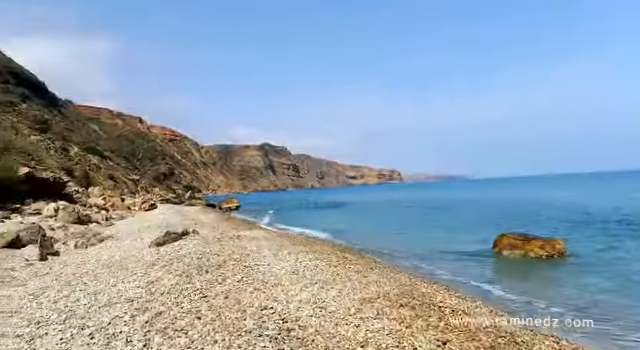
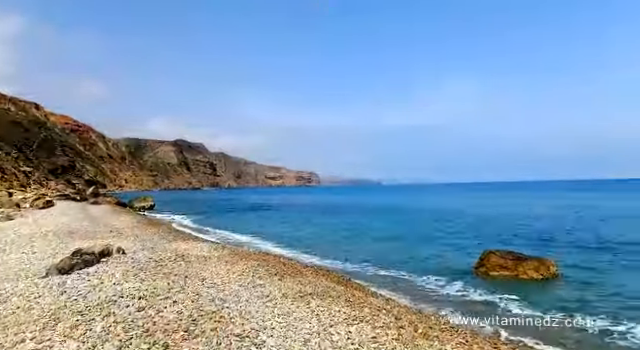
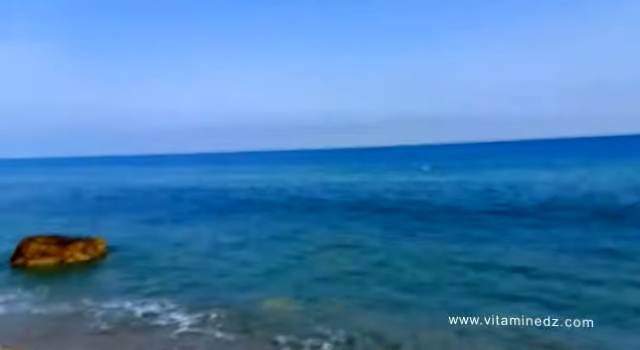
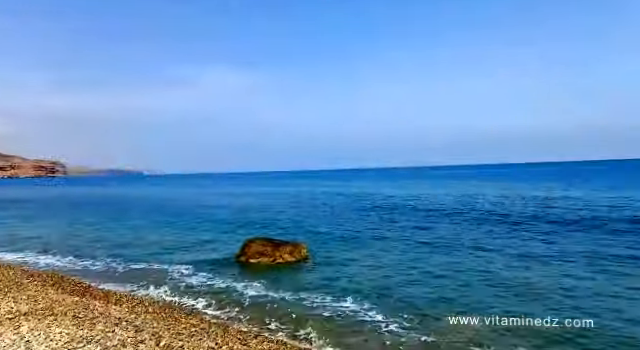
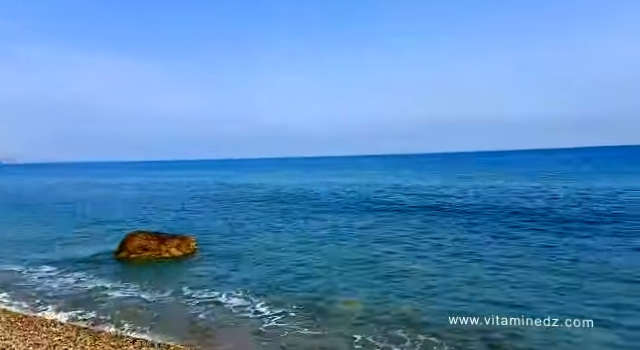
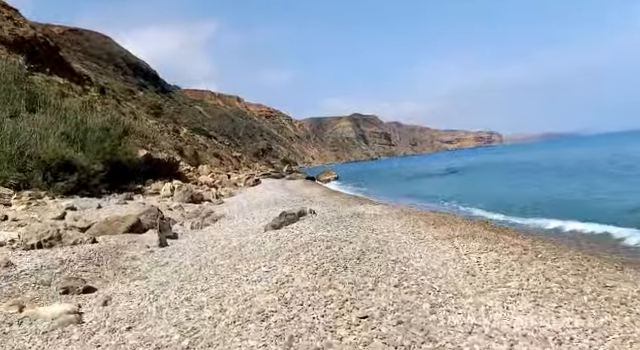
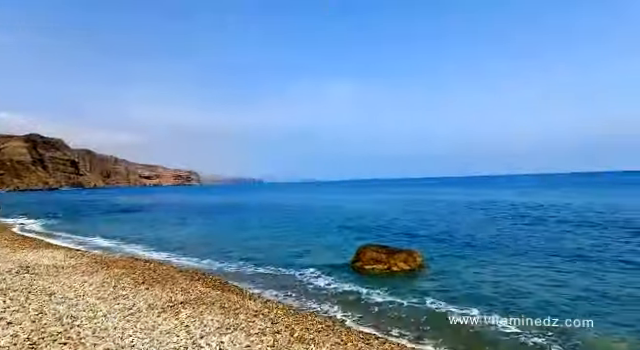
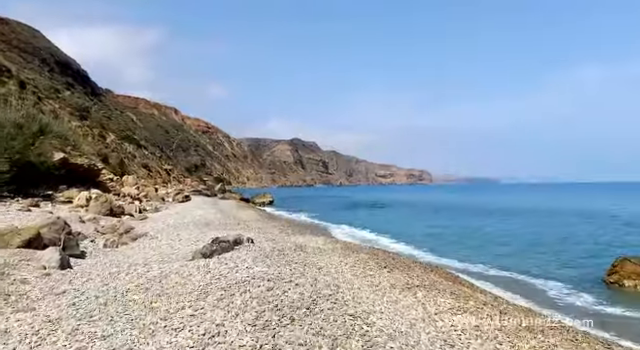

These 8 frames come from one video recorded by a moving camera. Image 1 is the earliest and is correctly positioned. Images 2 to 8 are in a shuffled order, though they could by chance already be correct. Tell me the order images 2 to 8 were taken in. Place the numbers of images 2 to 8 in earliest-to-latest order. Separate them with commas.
6, 8, 2, 7, 4, 5, 3
